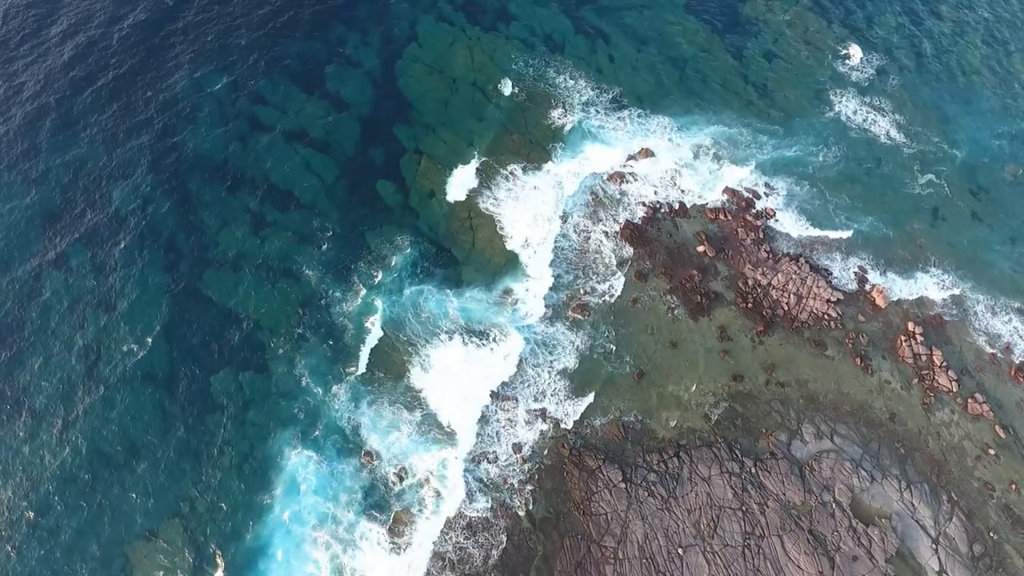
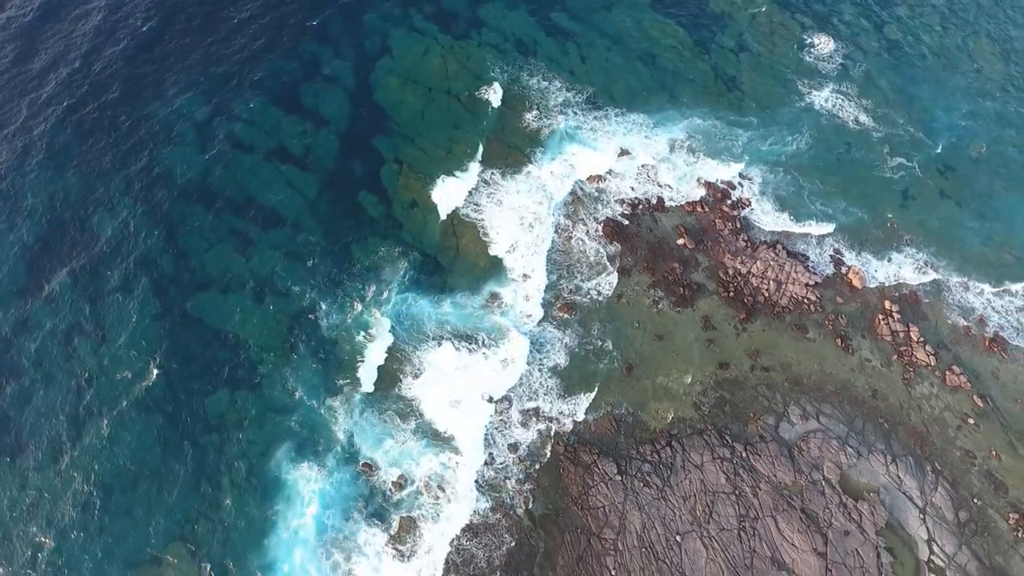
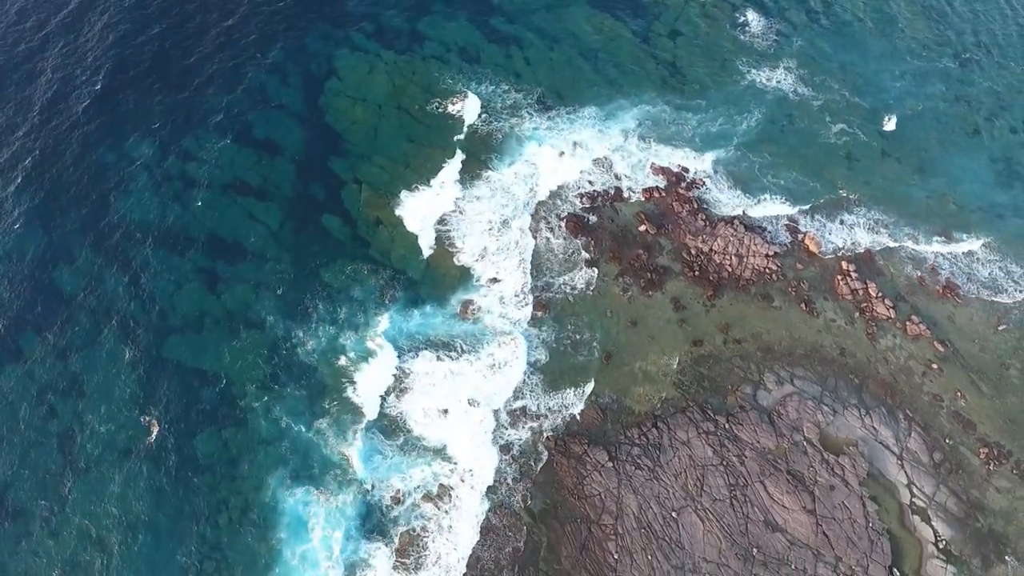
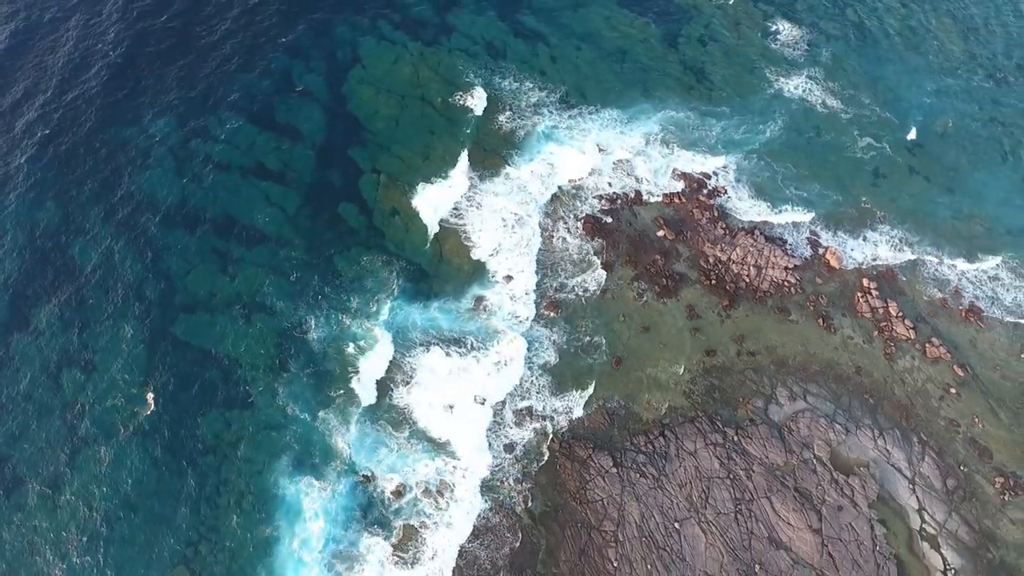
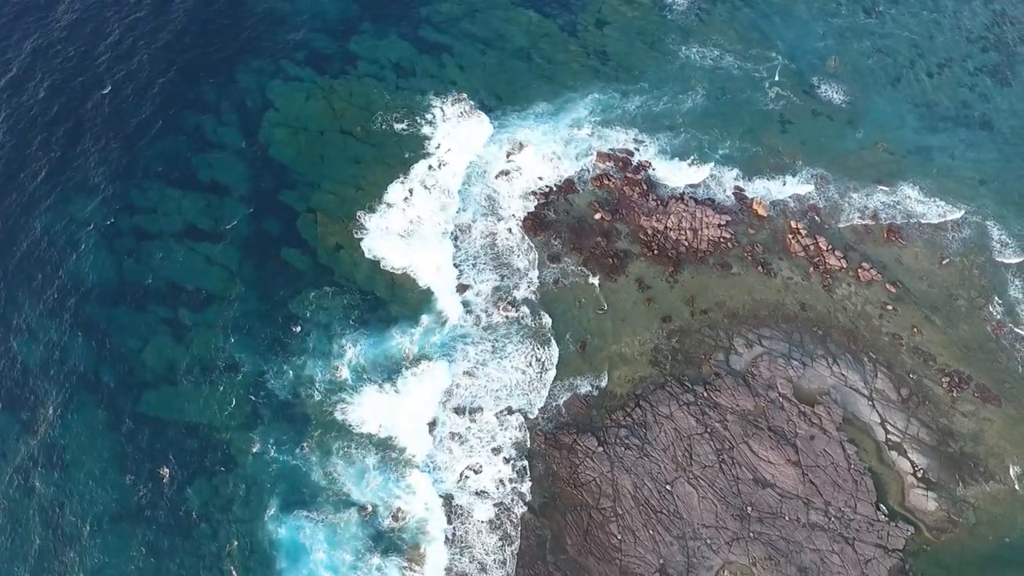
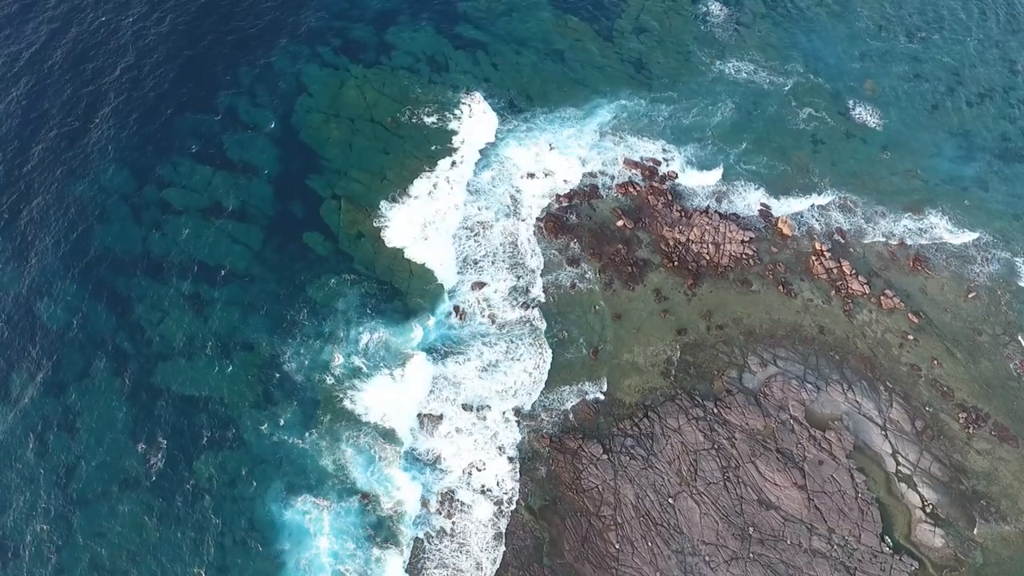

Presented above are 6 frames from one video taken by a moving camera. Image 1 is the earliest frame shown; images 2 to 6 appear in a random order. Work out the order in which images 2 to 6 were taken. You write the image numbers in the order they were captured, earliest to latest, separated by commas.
2, 4, 3, 6, 5
